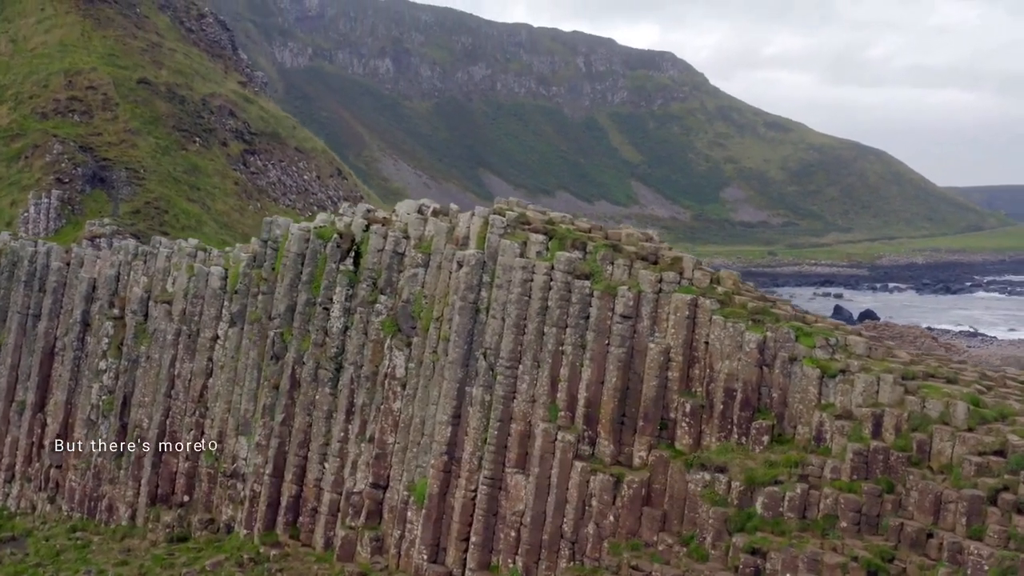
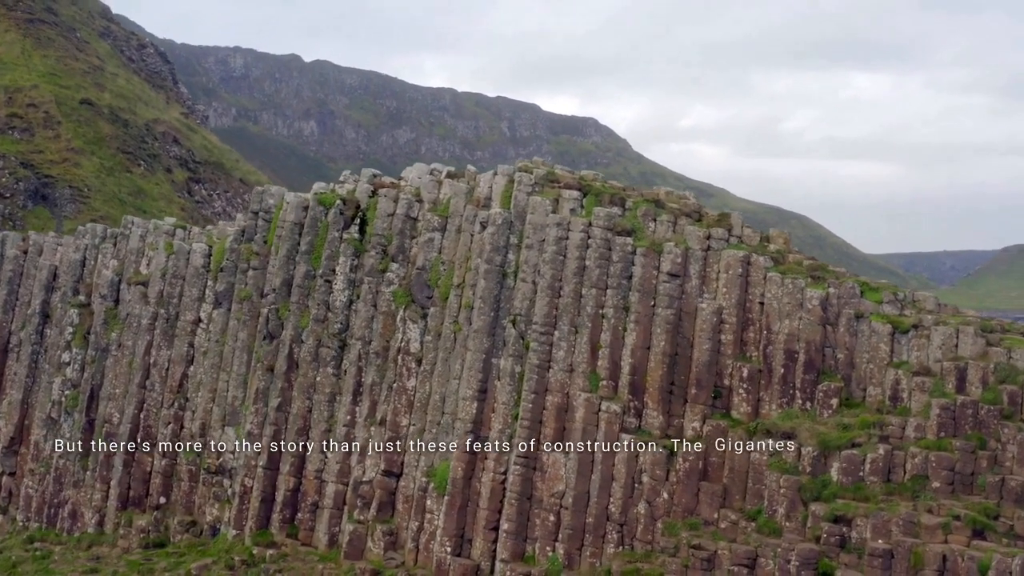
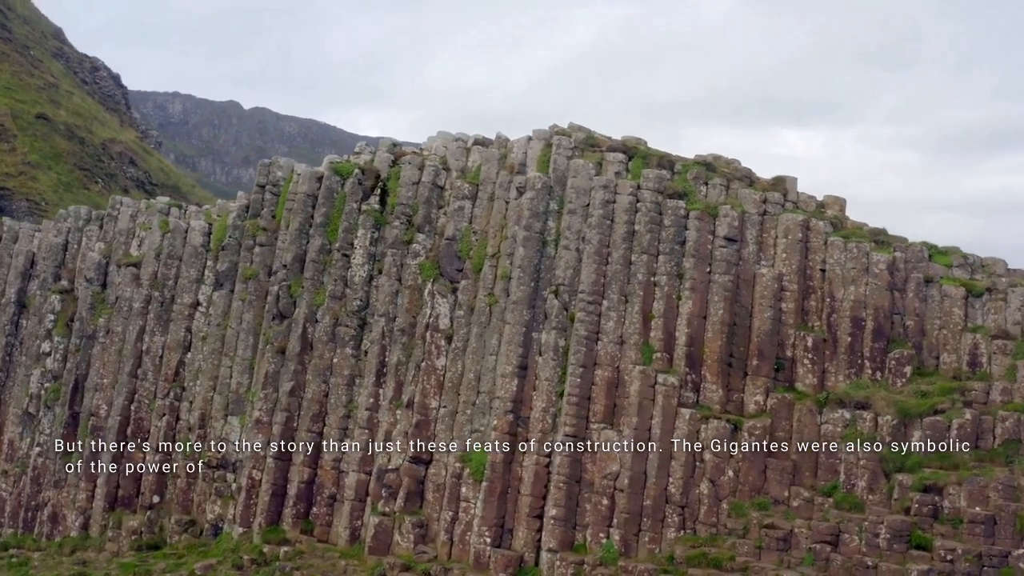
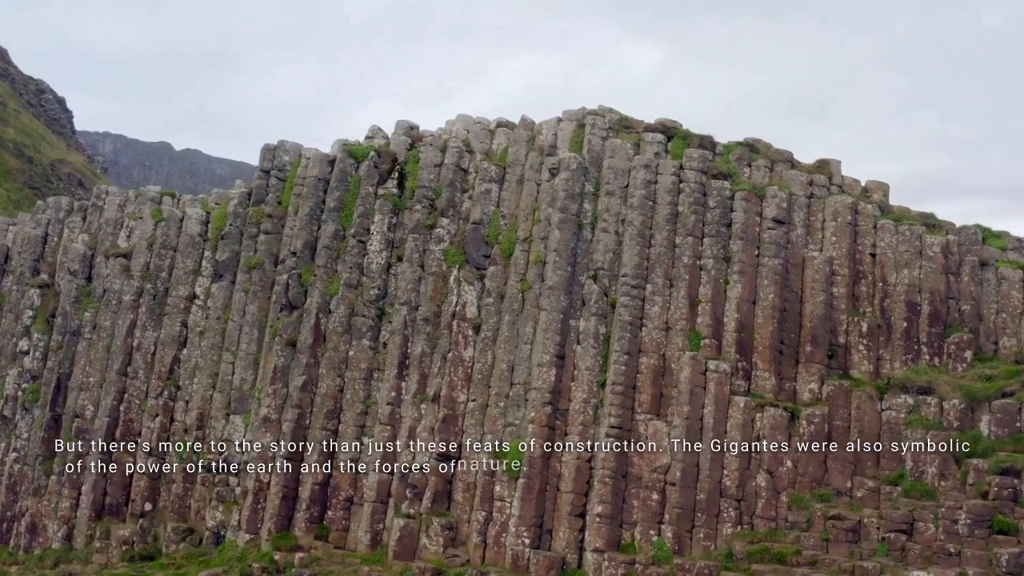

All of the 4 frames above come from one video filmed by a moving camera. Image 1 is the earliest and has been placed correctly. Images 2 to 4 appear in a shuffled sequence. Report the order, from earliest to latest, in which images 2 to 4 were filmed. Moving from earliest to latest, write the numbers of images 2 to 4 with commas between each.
2, 3, 4
